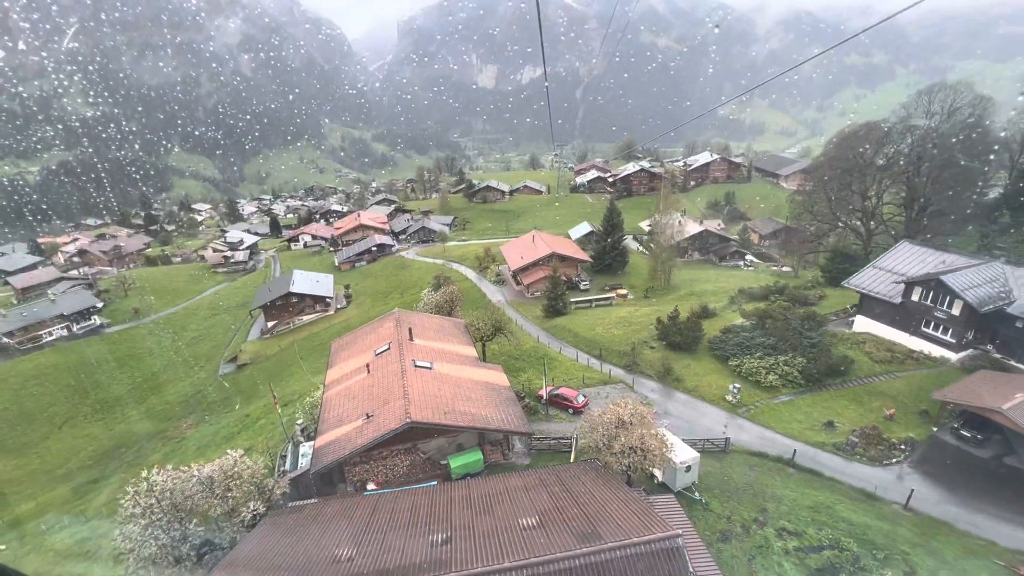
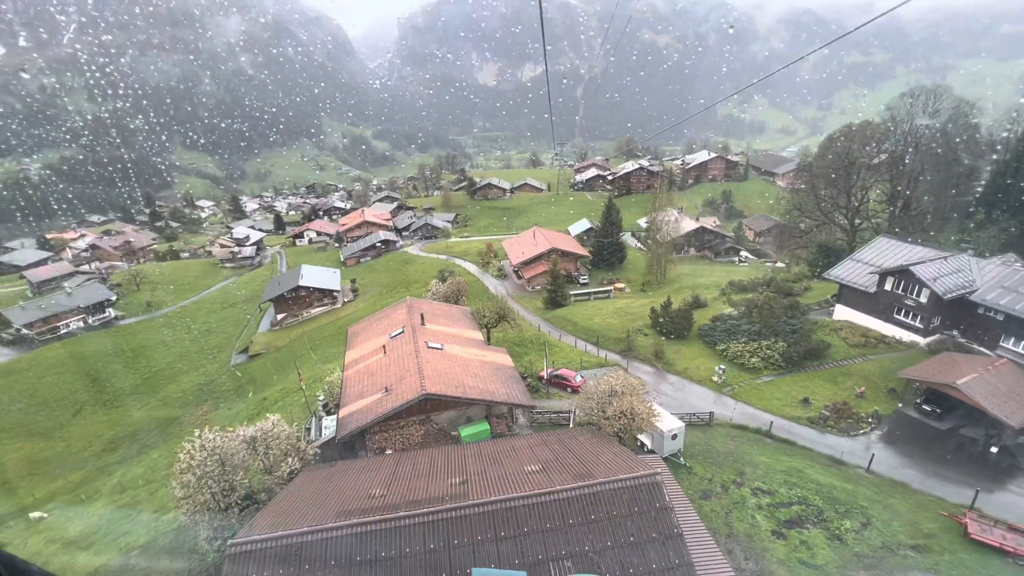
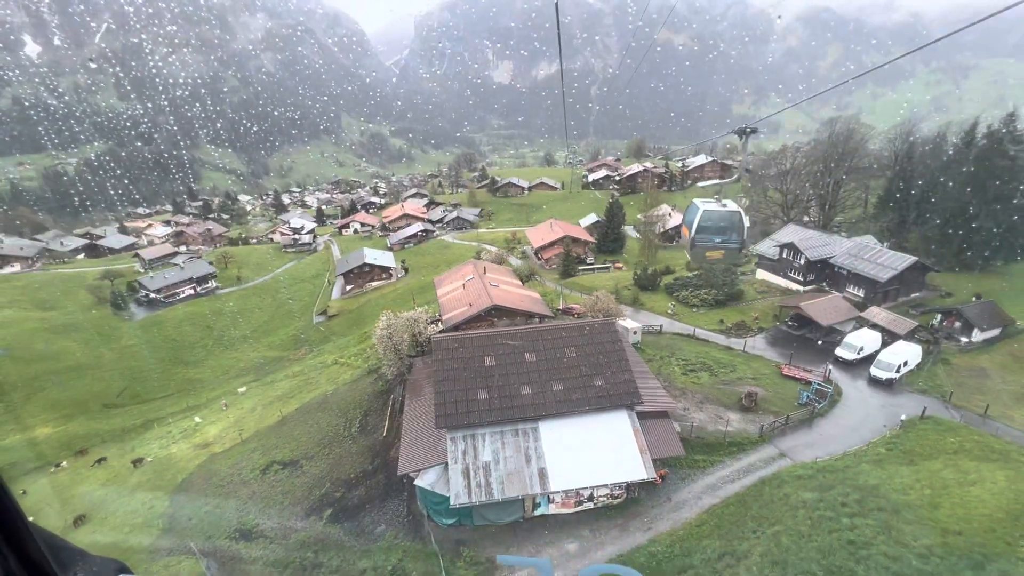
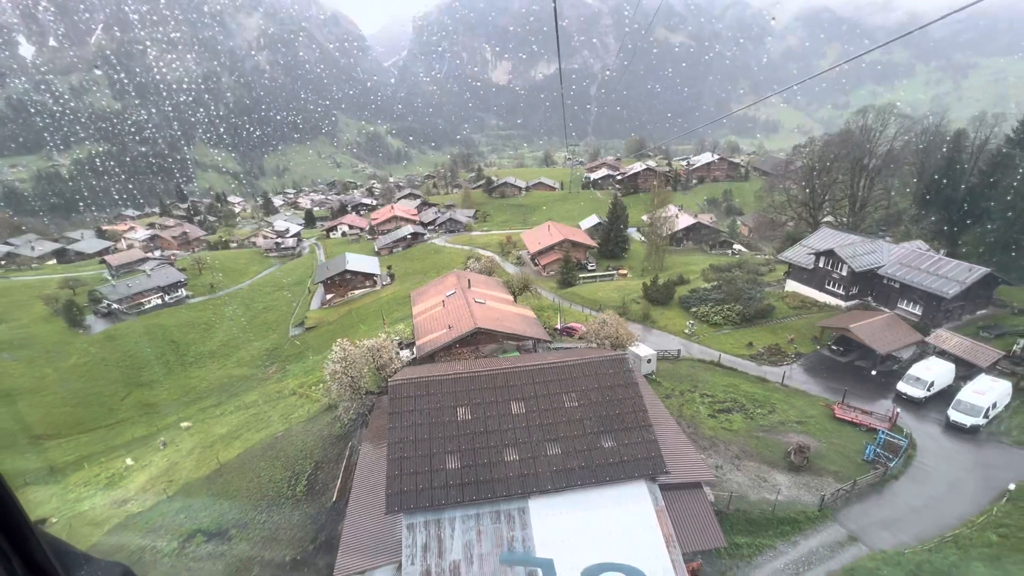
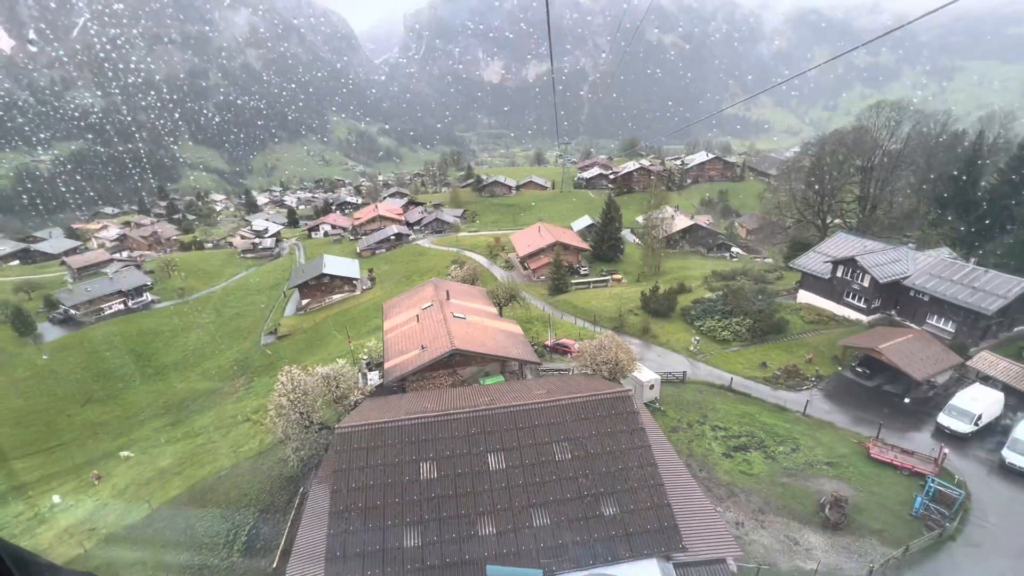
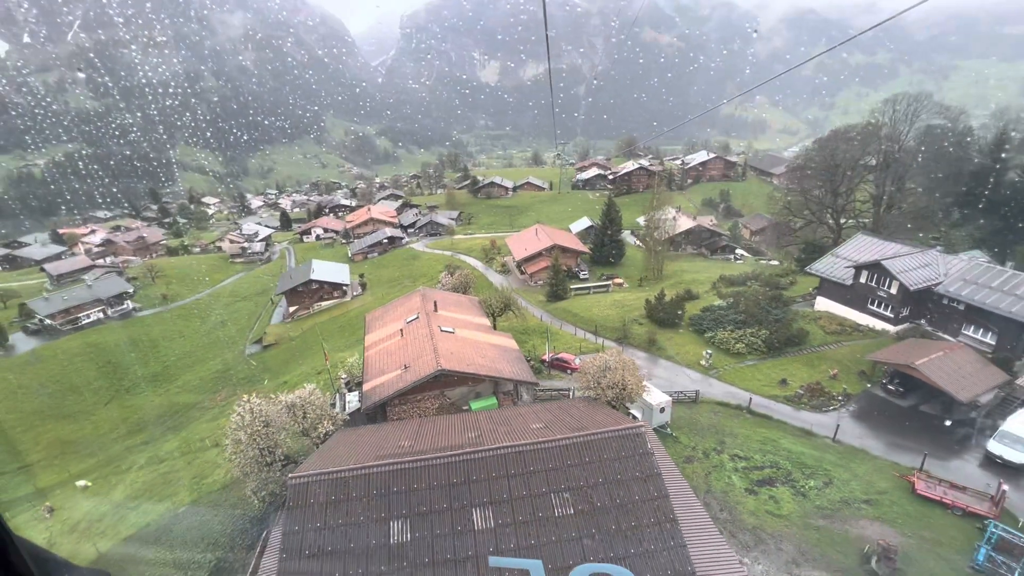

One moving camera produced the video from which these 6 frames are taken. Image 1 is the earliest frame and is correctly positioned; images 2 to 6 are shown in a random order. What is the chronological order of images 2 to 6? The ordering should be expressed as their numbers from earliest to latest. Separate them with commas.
2, 6, 5, 4, 3
